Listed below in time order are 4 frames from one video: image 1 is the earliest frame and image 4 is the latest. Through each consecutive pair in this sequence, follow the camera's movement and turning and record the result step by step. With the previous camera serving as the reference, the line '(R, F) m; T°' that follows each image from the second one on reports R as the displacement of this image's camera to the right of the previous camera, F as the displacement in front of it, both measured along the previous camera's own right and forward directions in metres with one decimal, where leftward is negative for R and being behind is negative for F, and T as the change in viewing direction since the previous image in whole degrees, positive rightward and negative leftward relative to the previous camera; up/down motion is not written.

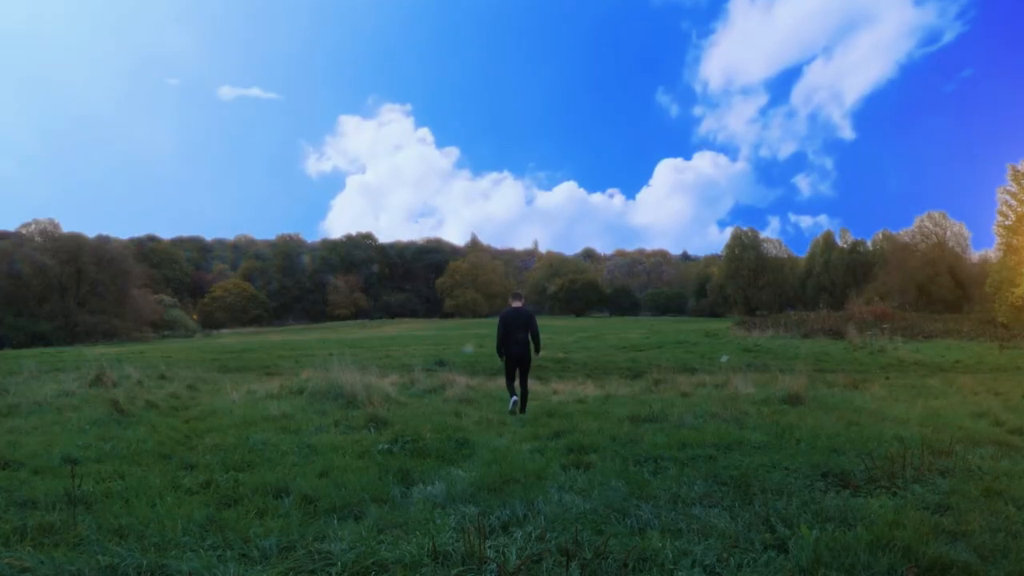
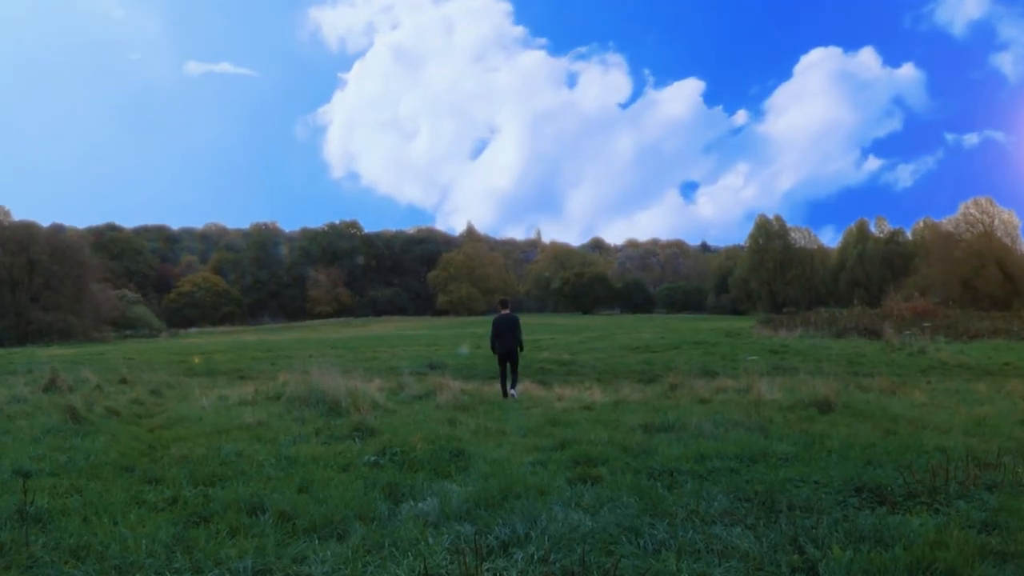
(0.0, +0.9) m; 0°
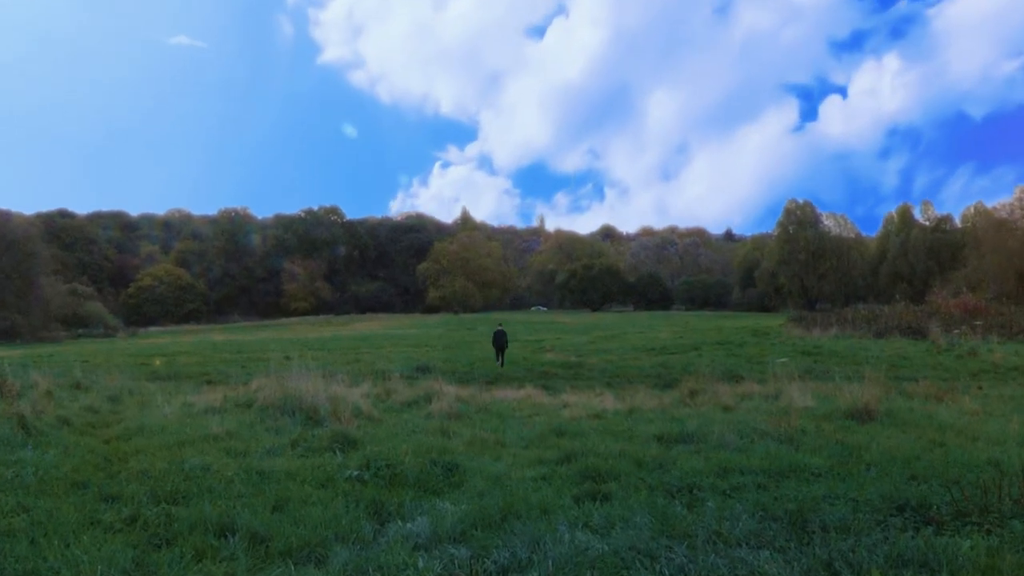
(0.0, +0.9) m; 0°
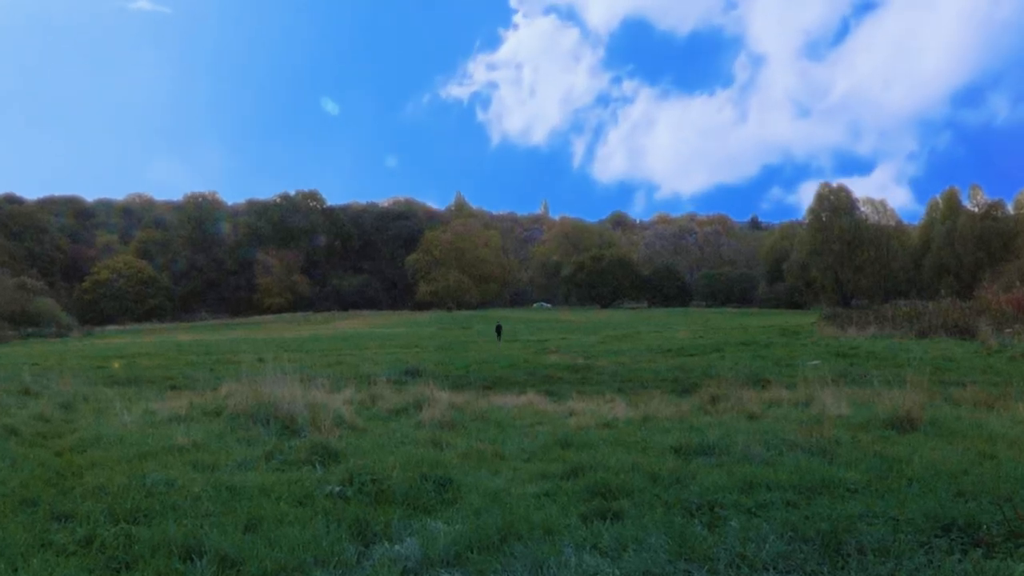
(0.0, +0.8) m; 0°
